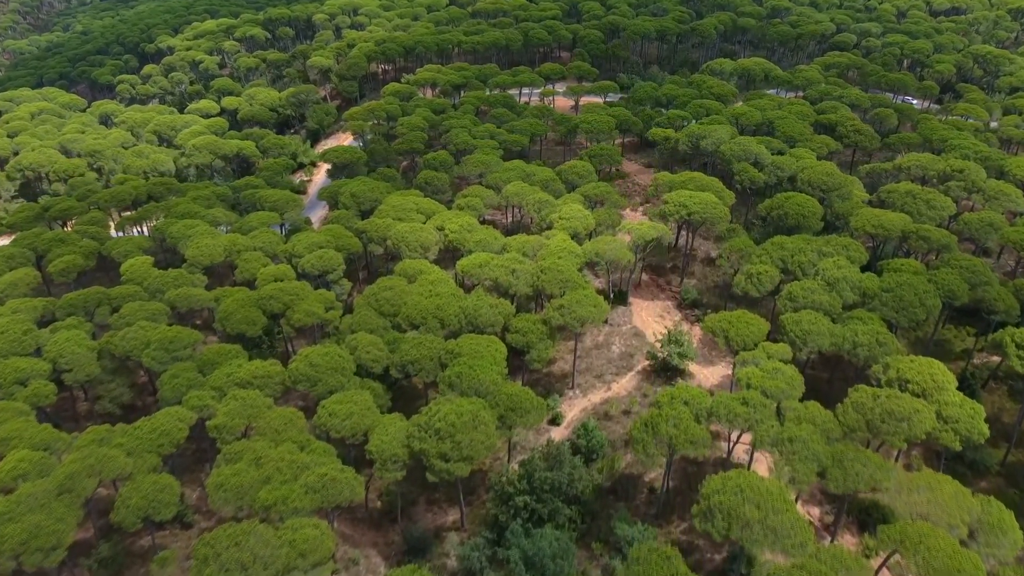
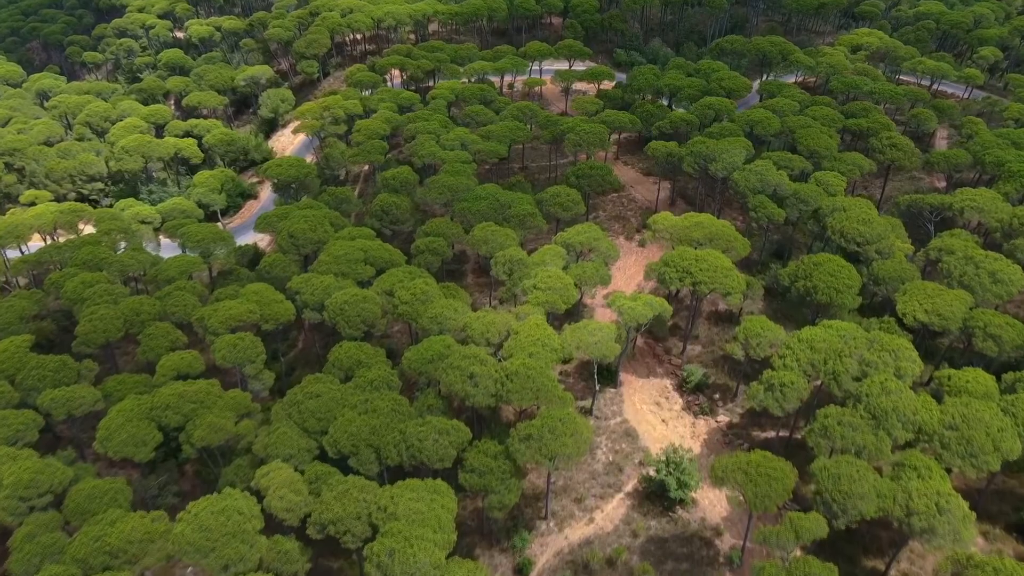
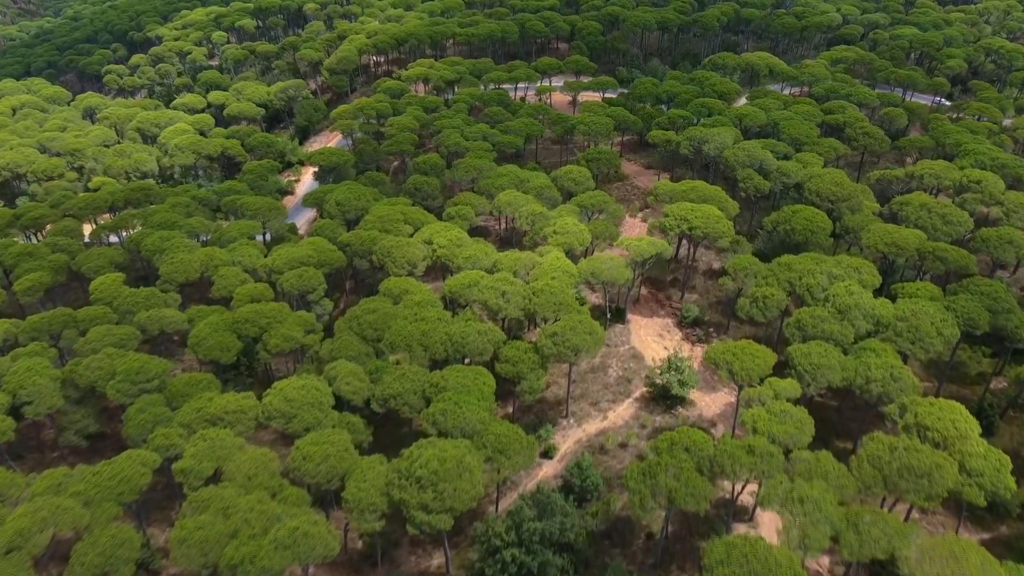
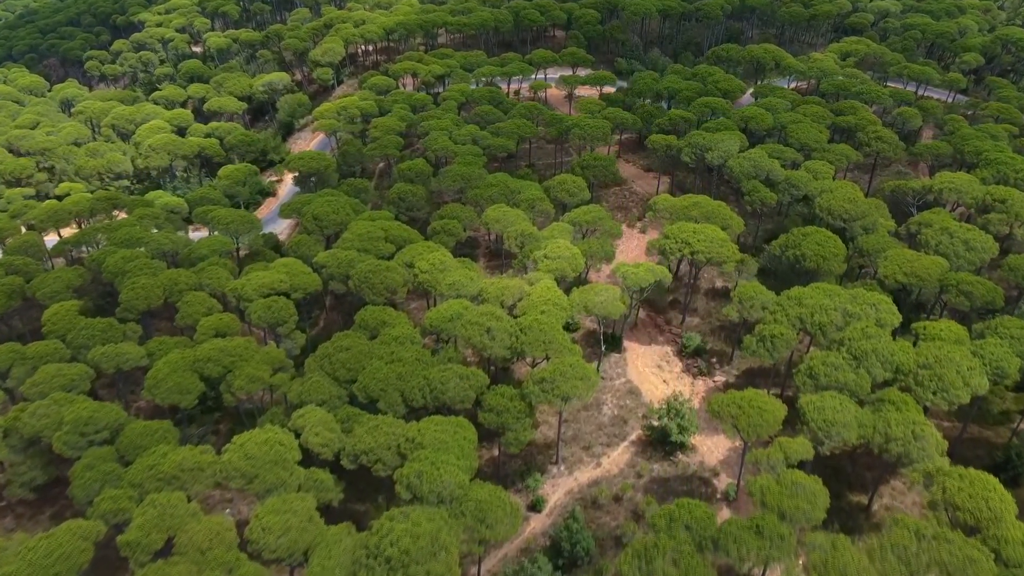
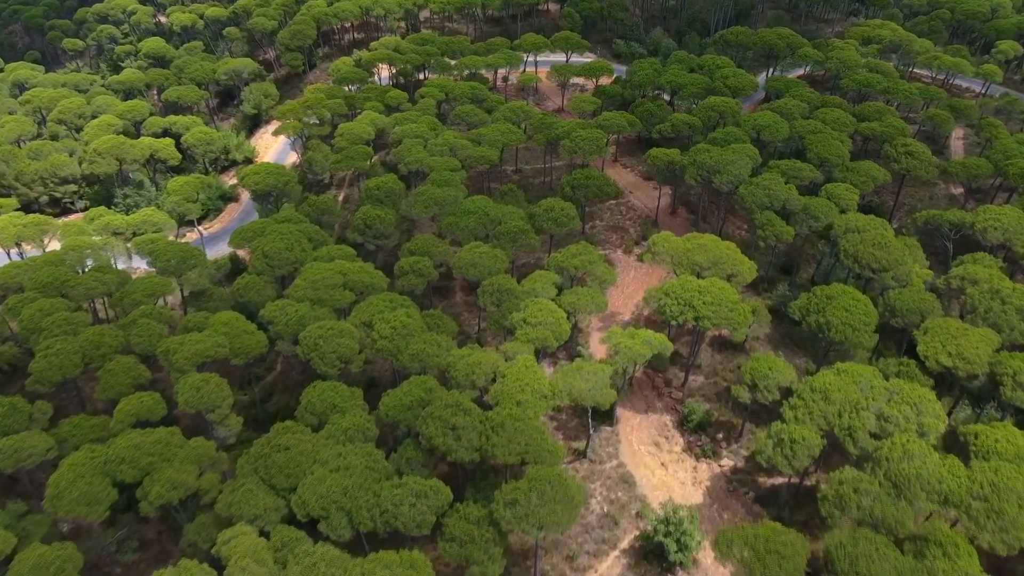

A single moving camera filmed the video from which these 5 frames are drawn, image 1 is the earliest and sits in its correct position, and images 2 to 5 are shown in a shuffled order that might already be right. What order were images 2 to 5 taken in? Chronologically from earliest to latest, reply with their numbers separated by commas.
3, 4, 2, 5
